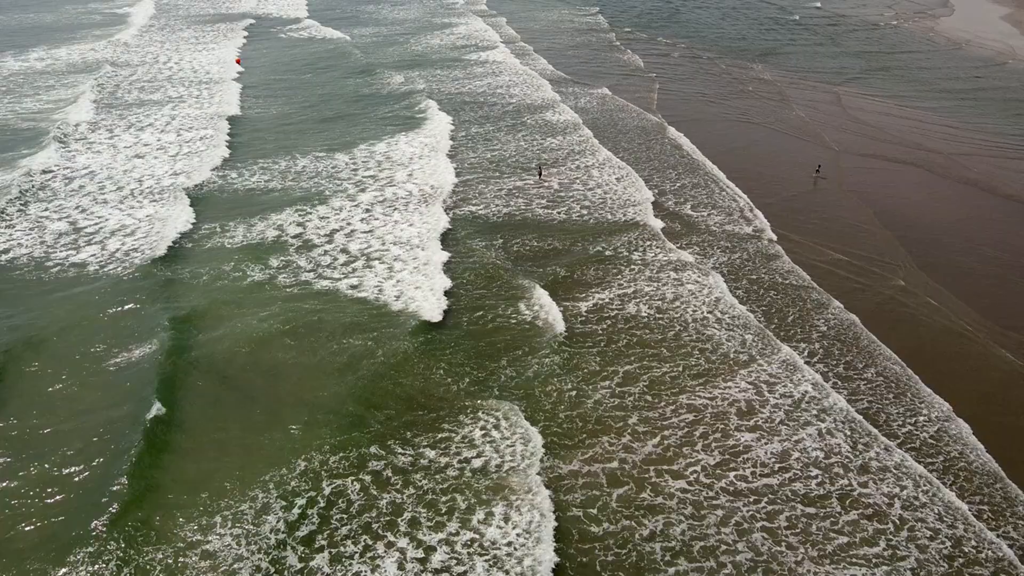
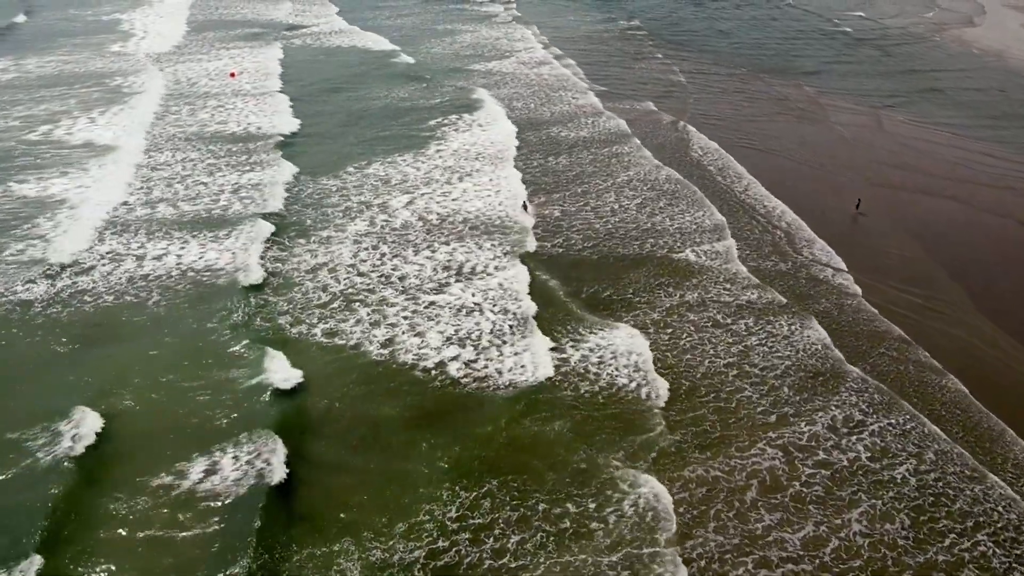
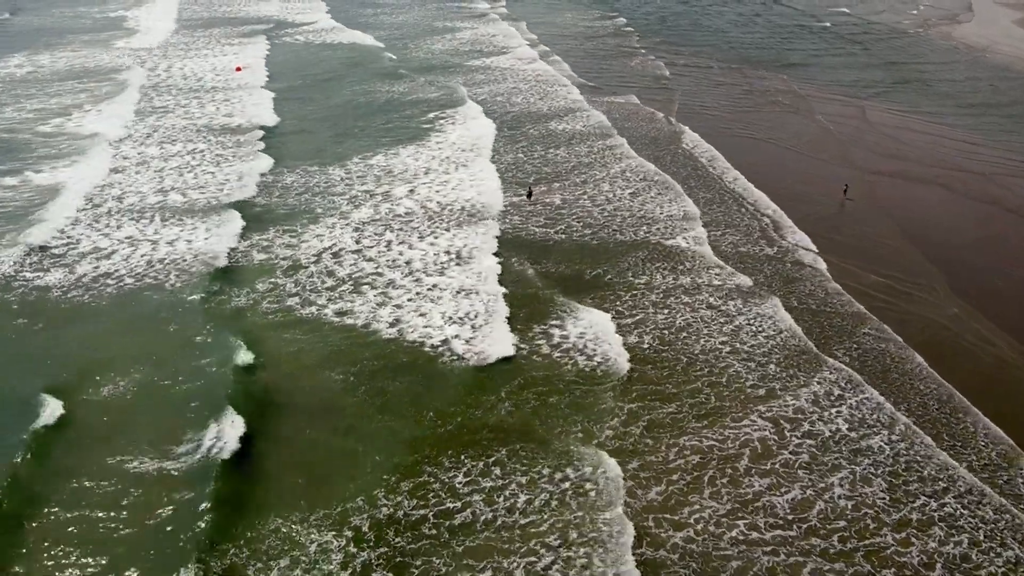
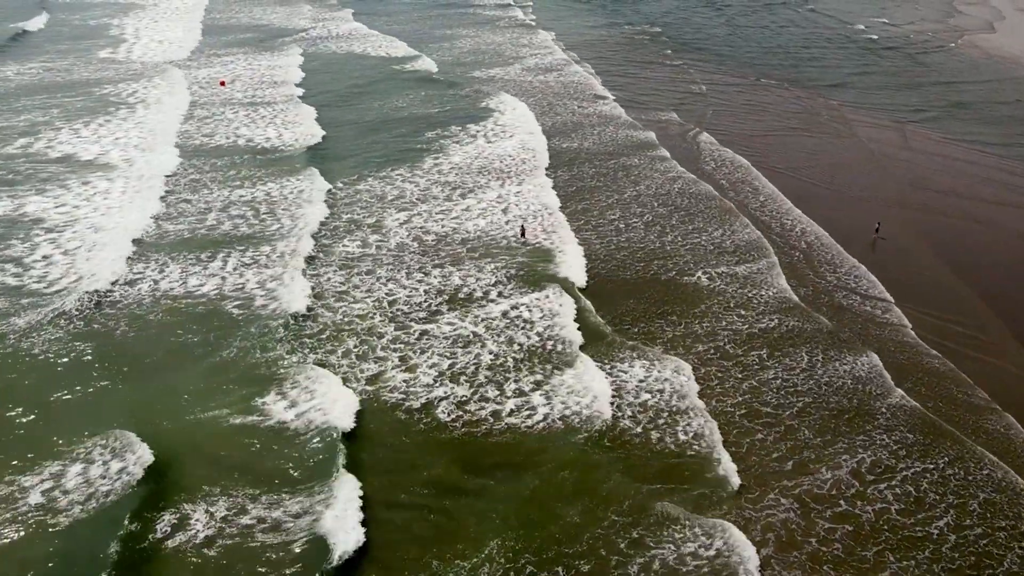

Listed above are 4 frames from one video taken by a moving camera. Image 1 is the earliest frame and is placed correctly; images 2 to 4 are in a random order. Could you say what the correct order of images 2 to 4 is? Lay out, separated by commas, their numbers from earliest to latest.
3, 2, 4
